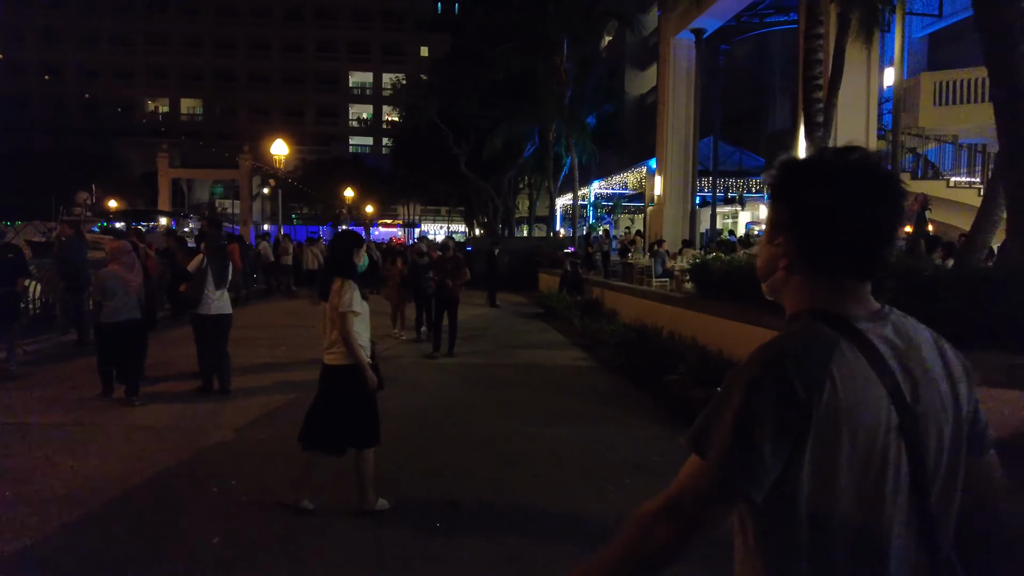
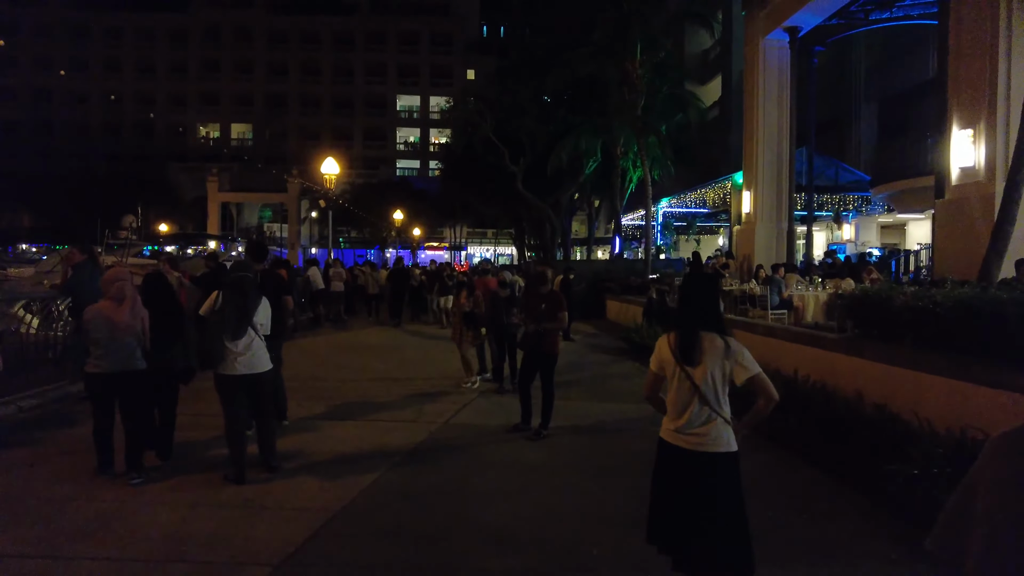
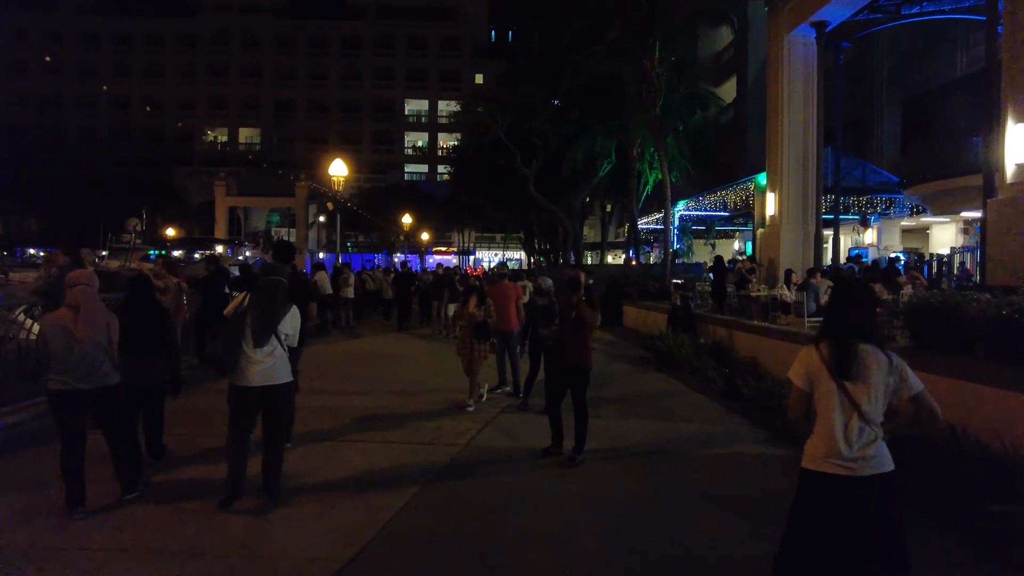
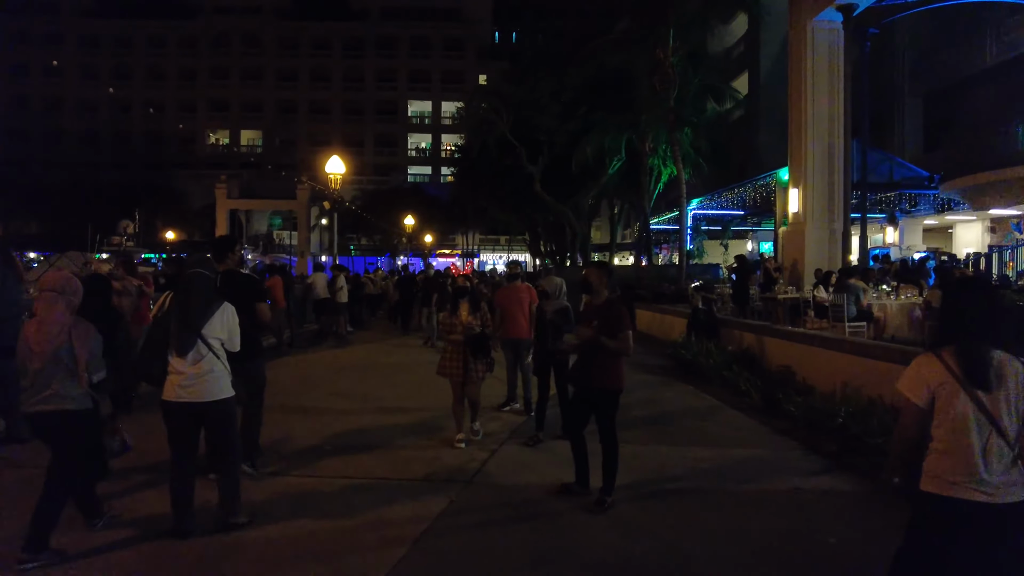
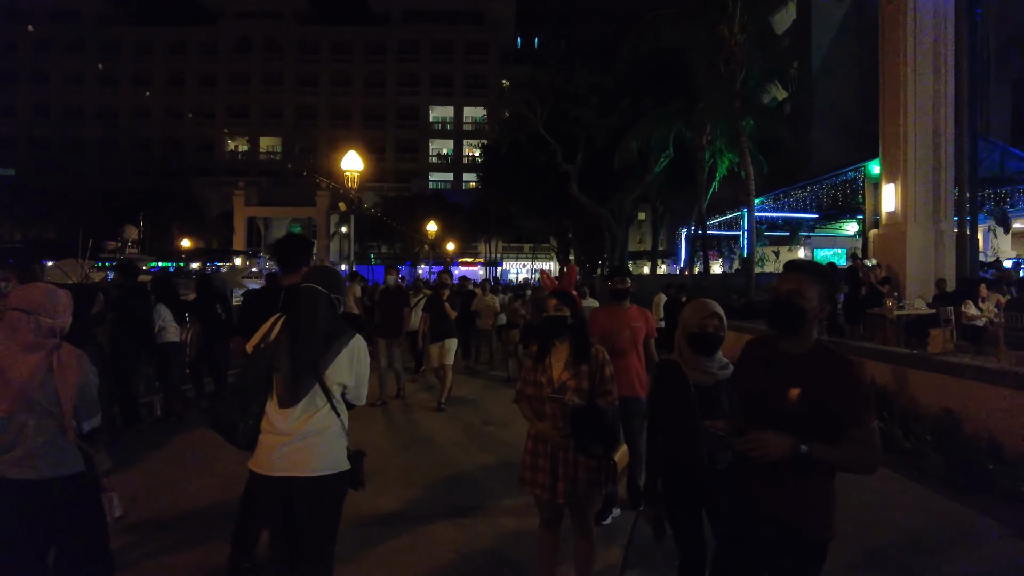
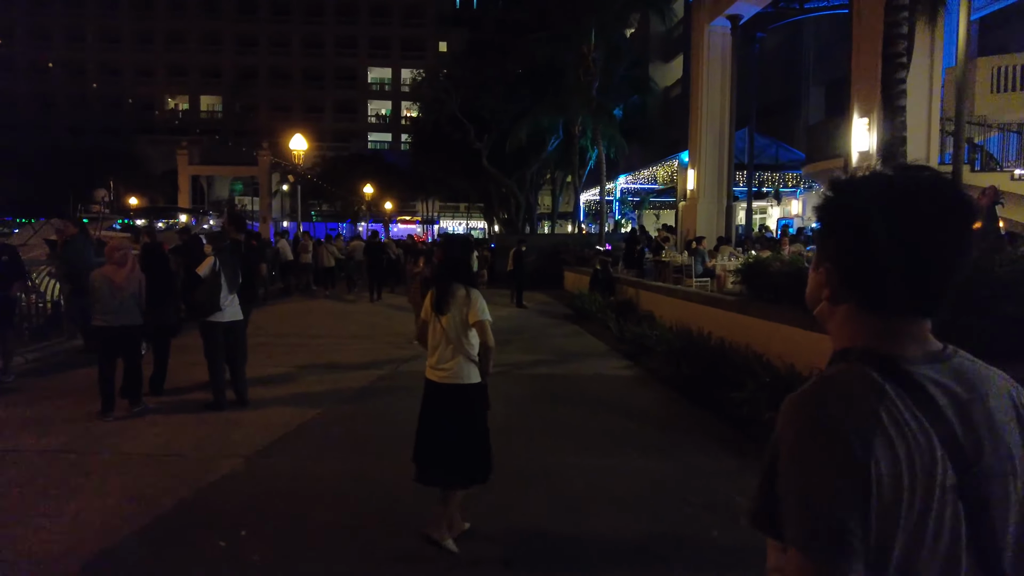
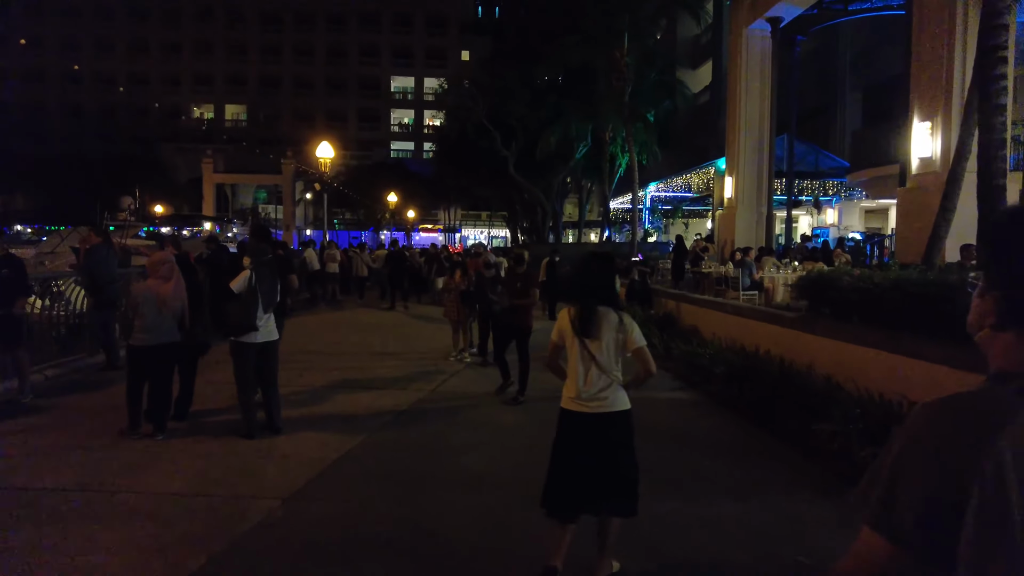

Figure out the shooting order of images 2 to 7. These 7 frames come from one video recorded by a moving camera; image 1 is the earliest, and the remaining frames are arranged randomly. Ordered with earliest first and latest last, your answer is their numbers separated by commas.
6, 7, 2, 3, 4, 5
